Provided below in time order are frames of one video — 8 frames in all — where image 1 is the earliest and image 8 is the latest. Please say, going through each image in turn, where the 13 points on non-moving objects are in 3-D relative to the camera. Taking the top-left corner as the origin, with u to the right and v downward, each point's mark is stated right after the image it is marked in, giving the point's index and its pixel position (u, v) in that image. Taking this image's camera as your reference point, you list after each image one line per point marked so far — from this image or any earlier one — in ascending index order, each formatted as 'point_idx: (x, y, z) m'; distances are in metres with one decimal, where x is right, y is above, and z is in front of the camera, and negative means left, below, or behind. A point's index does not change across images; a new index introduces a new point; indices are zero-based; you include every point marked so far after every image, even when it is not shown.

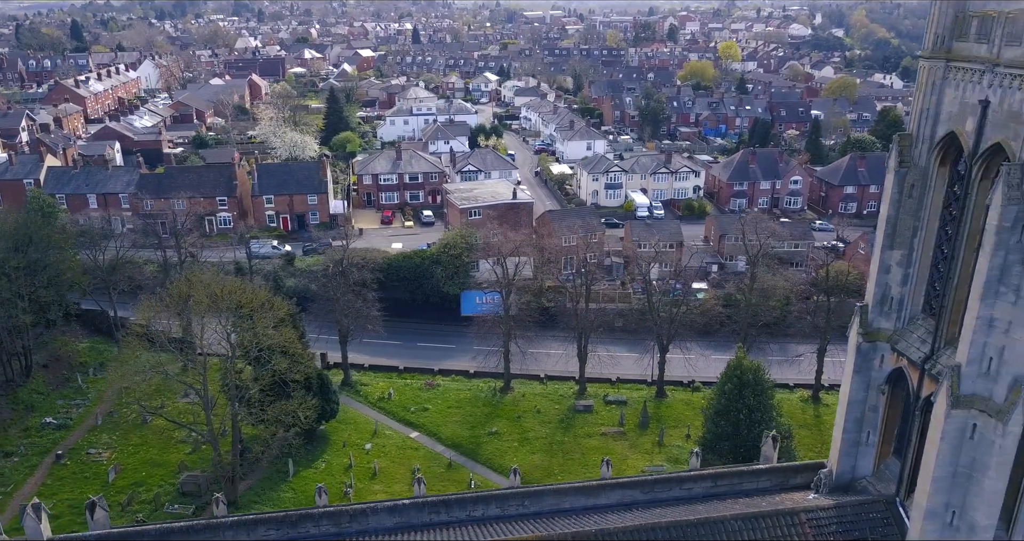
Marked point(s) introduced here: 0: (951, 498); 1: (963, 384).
0: (+8.9, -4.6, +14.2) m
1: (+8.7, -2.2, +13.5) m
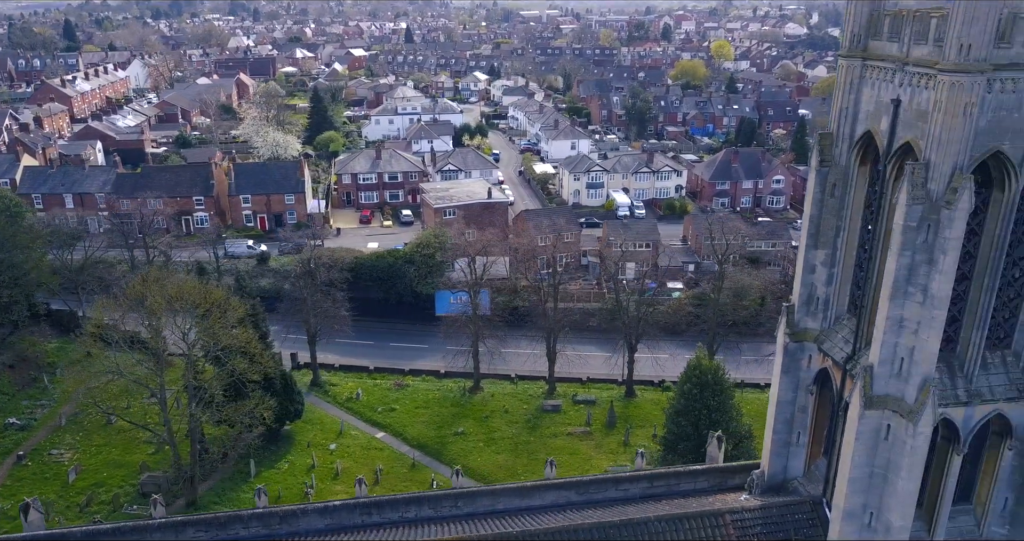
0: (+7.2, -4.6, +14.1) m
1: (+7.0, -2.2, +13.5) m
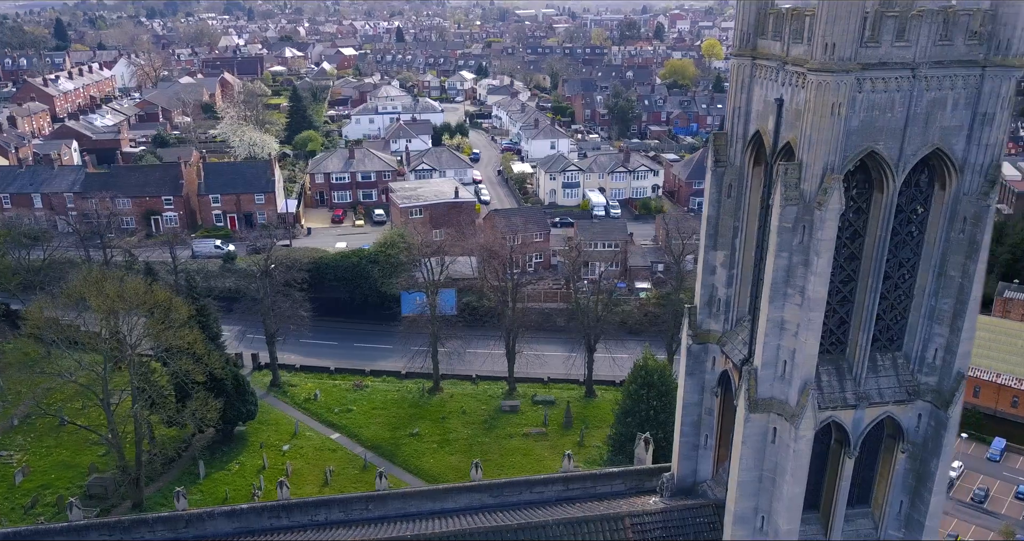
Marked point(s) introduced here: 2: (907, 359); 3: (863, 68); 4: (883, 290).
0: (+4.9, -4.6, +14.0) m
1: (+4.7, -2.2, +13.3) m
2: (+7.9, -1.8, +14.0) m
3: (+5.8, +3.3, +11.5) m
4: (+7.0, -0.4, +13.3) m
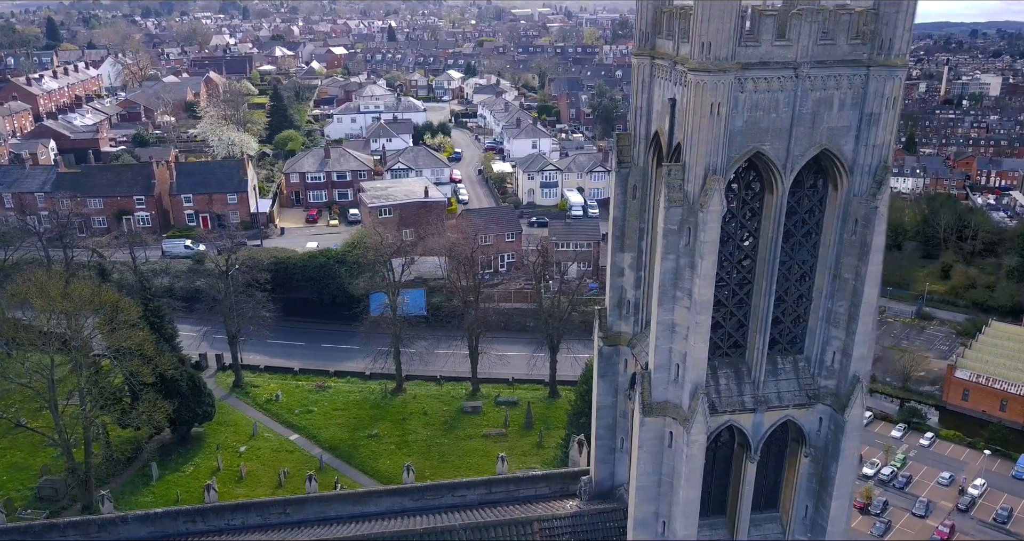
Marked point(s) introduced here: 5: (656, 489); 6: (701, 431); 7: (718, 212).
0: (+2.9, -4.7, +13.8) m
1: (+2.7, -2.3, +13.1) m
2: (+5.8, -1.8, +13.8) m
3: (+3.7, +3.3, +11.3) m
4: (+5.0, -0.4, +13.1) m
5: (+2.8, -4.3, +13.7) m
6: (+3.4, -2.9, +12.7) m
7: (+3.4, +1.0, +11.6) m
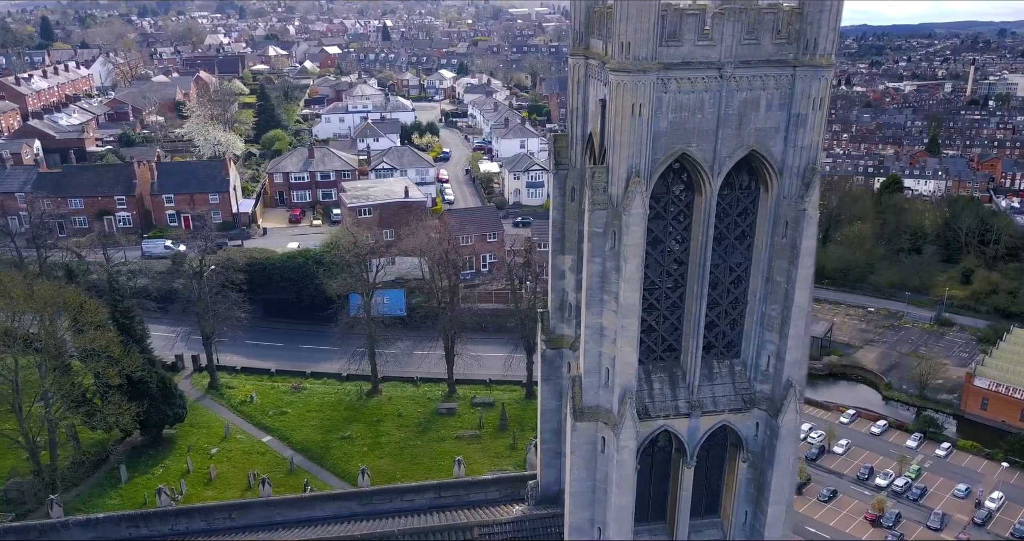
0: (+1.6, -4.7, +13.6) m
1: (+1.4, -2.3, +13.0) m
2: (+4.5, -1.9, +13.6) m
3: (+2.4, +3.2, +11.1) m
4: (+3.7, -0.5, +13.0) m
5: (+1.5, -4.3, +13.6) m
6: (+2.1, -3.0, +12.5) m
7: (+2.1, +0.9, +11.4) m
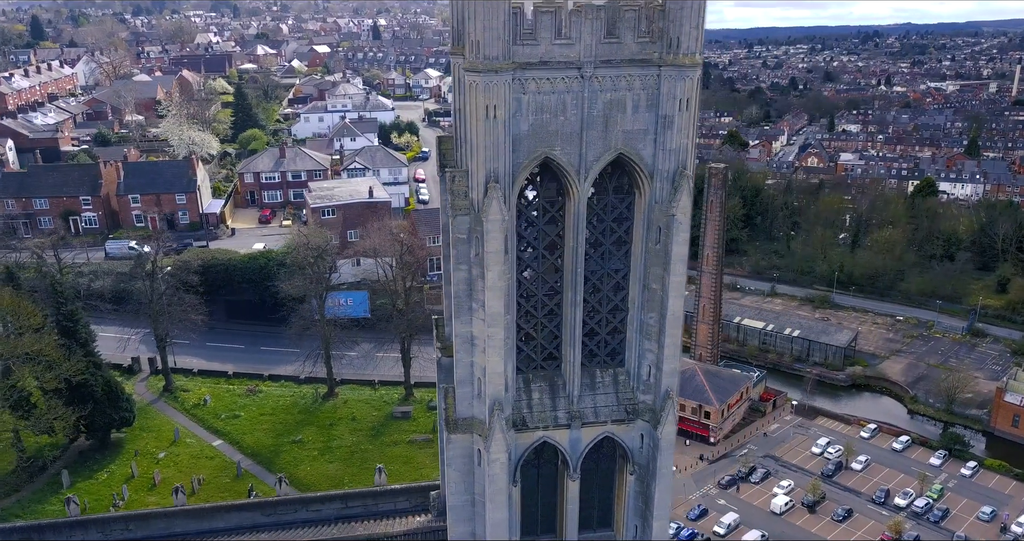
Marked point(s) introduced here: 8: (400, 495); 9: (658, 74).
0: (-0.7, -4.9, +13.2) m
1: (-0.9, -2.5, +12.5) m
2: (+2.2, -2.0, +13.2) m
3: (+0.1, +3.1, +10.7) m
4: (+1.4, -0.6, +12.5) m
5: (-0.8, -4.5, +13.1) m
6: (-0.2, -3.1, +12.1) m
7: (-0.2, +0.8, +11.0) m
8: (-2.9, -5.7, +17.9) m
9: (+2.3, +3.1, +11.1) m
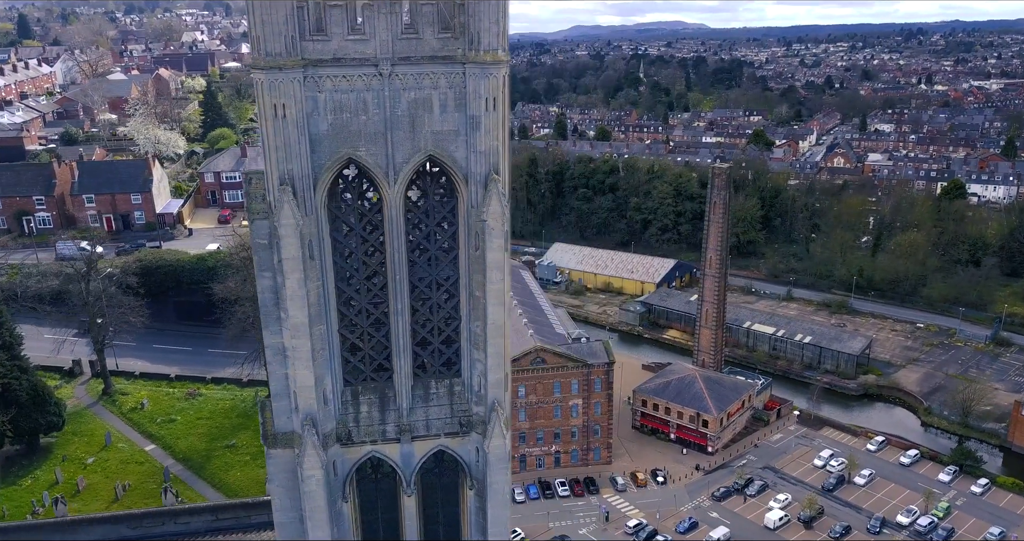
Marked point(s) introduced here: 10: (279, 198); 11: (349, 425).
0: (-3.8, -5.0, +12.6) m
1: (-4.0, -2.6, +12.0) m
2: (-0.8, -2.1, +12.6) m
3: (-2.9, +3.0, +10.1) m
4: (-1.7, -0.7, +12.0) m
5: (-3.8, -4.6, +12.6) m
6: (-3.2, -3.2, +11.5) m
7: (-3.2, +0.7, +10.4) m
8: (-5.9, -5.8, +17.3) m
9: (-0.7, +3.0, +10.5) m
10: (-3.4, +1.1, +10.4) m
11: (-2.8, -2.7, +12.2) m
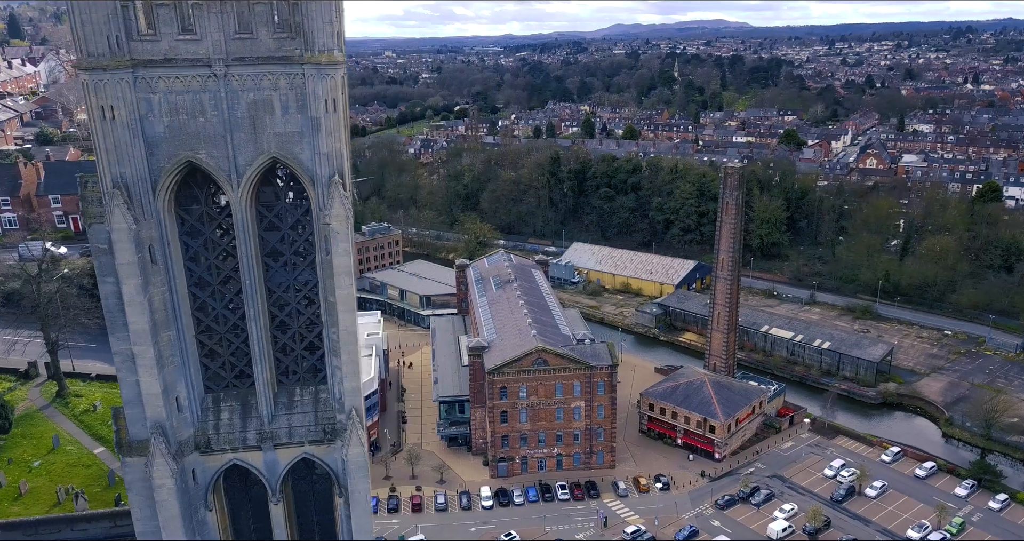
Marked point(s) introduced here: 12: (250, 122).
0: (-6.1, -5.1, +12.4) m
1: (-6.3, -2.7, +11.7) m
2: (-3.2, -2.2, +12.4) m
3: (-5.3, +2.9, +9.9) m
4: (-4.0, -0.8, +11.7) m
5: (-6.2, -4.7, +12.3) m
6: (-5.6, -3.3, +11.3) m
7: (-5.6, +0.6, +10.2) m
8: (-8.3, -5.9, +17.1) m
9: (-3.1, +2.9, +10.3) m
10: (-5.8, +1.0, +10.2) m
11: (-5.2, -2.8, +12.0) m
12: (-3.9, +2.2, +10.5) m
